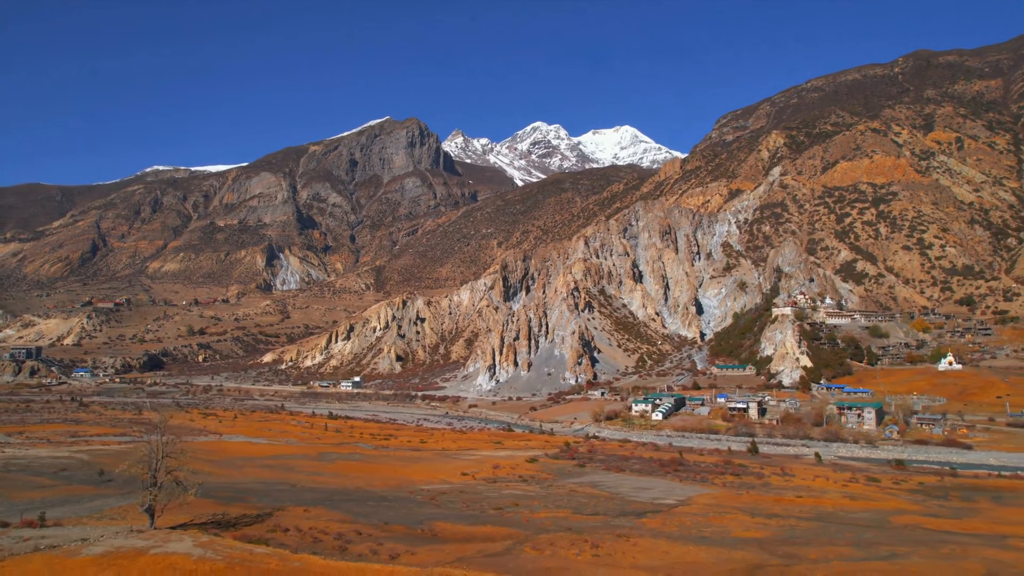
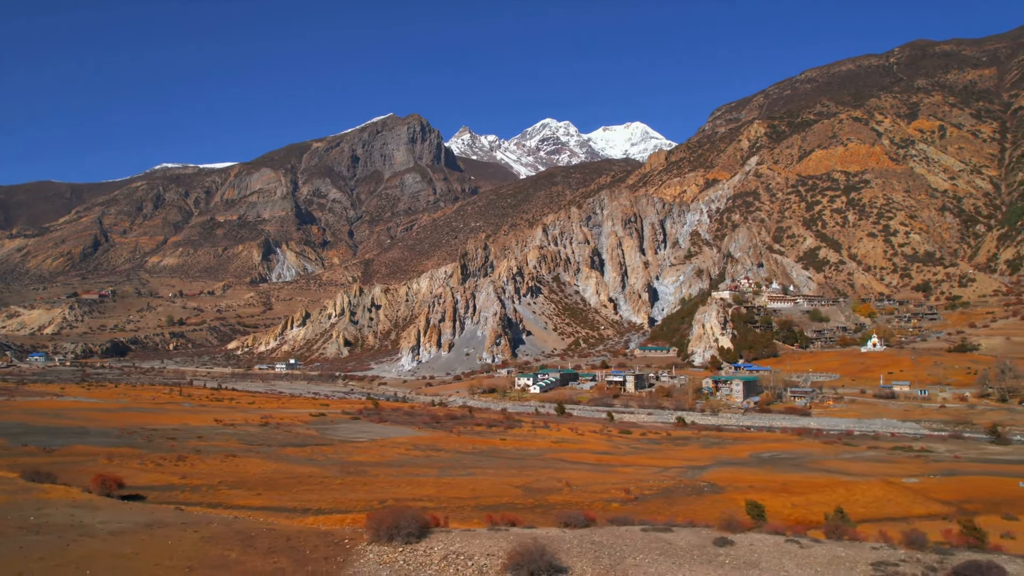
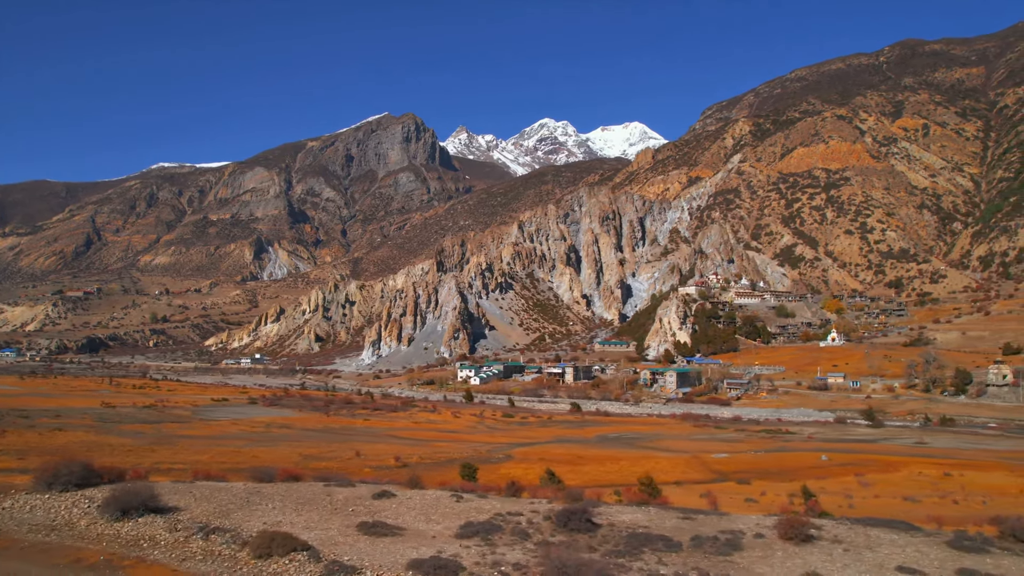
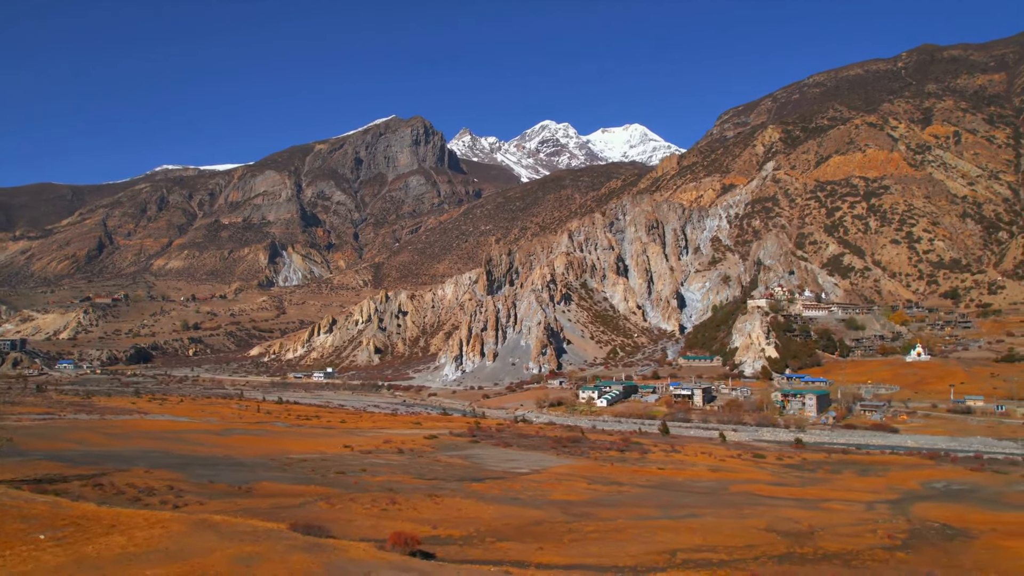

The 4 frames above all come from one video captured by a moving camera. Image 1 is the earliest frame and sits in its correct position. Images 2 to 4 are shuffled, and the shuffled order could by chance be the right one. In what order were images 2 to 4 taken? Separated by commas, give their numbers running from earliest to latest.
4, 2, 3
